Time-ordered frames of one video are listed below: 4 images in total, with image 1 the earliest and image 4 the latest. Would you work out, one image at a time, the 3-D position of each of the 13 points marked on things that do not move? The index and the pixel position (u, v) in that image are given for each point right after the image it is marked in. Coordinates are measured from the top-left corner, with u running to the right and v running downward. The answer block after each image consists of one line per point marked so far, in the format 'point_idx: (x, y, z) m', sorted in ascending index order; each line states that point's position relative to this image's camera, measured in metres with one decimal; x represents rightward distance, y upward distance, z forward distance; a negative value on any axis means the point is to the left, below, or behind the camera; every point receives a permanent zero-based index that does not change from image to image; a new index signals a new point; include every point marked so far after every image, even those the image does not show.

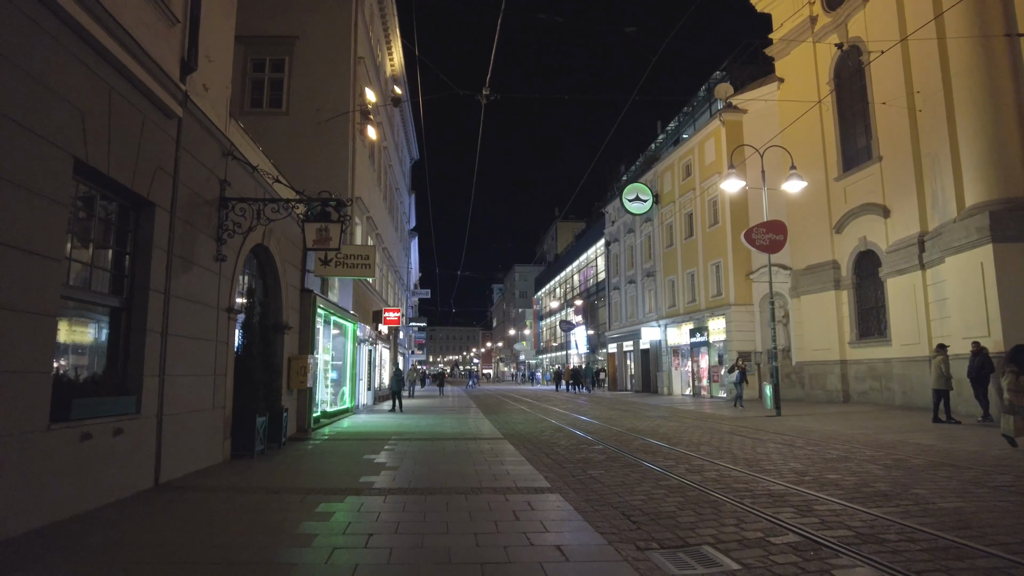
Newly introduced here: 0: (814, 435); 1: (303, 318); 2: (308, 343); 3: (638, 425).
0: (+6.3, -3.0, +13.8) m
1: (-4.7, -0.7, +15.0) m
2: (-4.6, -1.2, +15.0) m
3: (+3.1, -3.4, +16.5) m
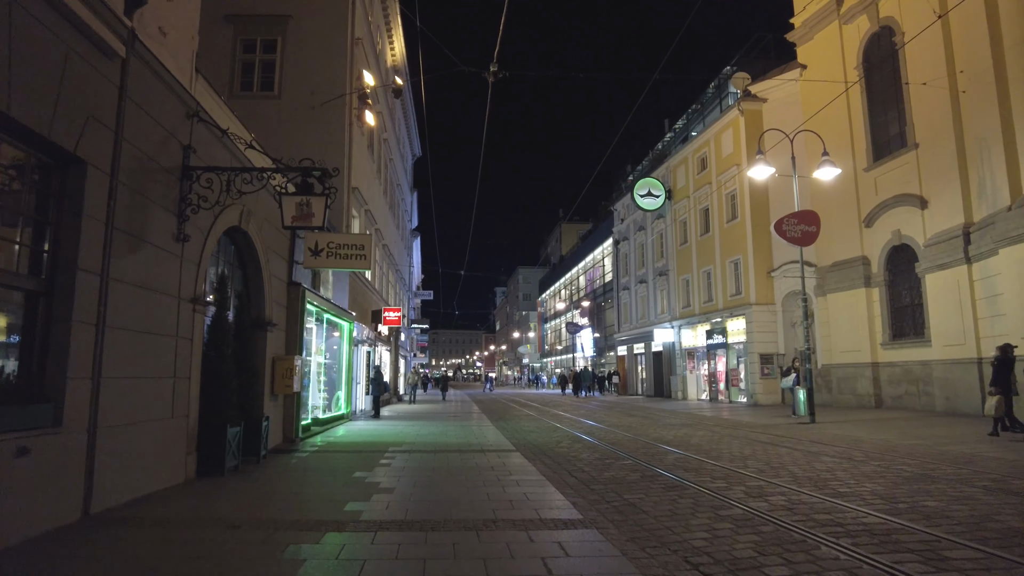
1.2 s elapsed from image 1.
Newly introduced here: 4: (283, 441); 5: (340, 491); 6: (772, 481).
0: (+6.5, -2.9, +12.1) m
1: (-4.5, -0.5, +13.5) m
2: (-4.4, -1.1, +13.4) m
3: (+3.4, -3.3, +14.9) m
4: (-4.4, -3.0, +12.9) m
5: (-2.1, -2.5, +8.0) m
6: (+3.2, -2.4, +8.1) m
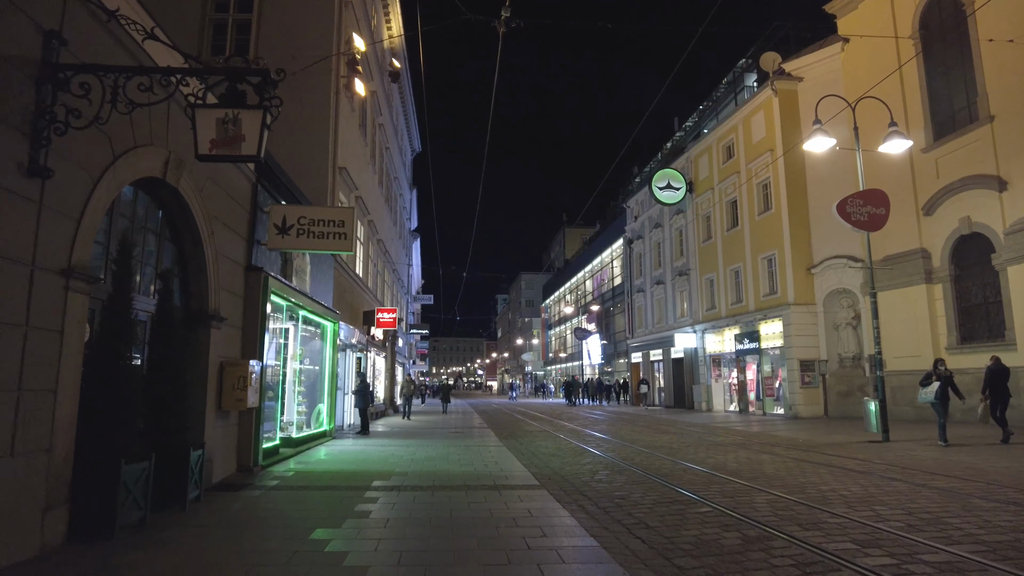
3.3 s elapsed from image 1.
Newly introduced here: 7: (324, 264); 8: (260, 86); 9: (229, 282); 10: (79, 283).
0: (+6.8, -2.6, +9.2) m
1: (-4.2, -0.3, +10.6) m
2: (-4.1, -0.9, +10.5) m
3: (+3.7, -3.1, +12.0) m
4: (-4.1, -2.7, +9.9) m
5: (-1.8, -2.2, +5.1) m
6: (+3.5, -2.1, +5.2) m
7: (-4.5, +0.6, +15.8) m
8: (-2.1, +1.7, +5.6) m
9: (-4.2, +0.1, +9.8) m
10: (-3.7, +0.1, +5.8) m
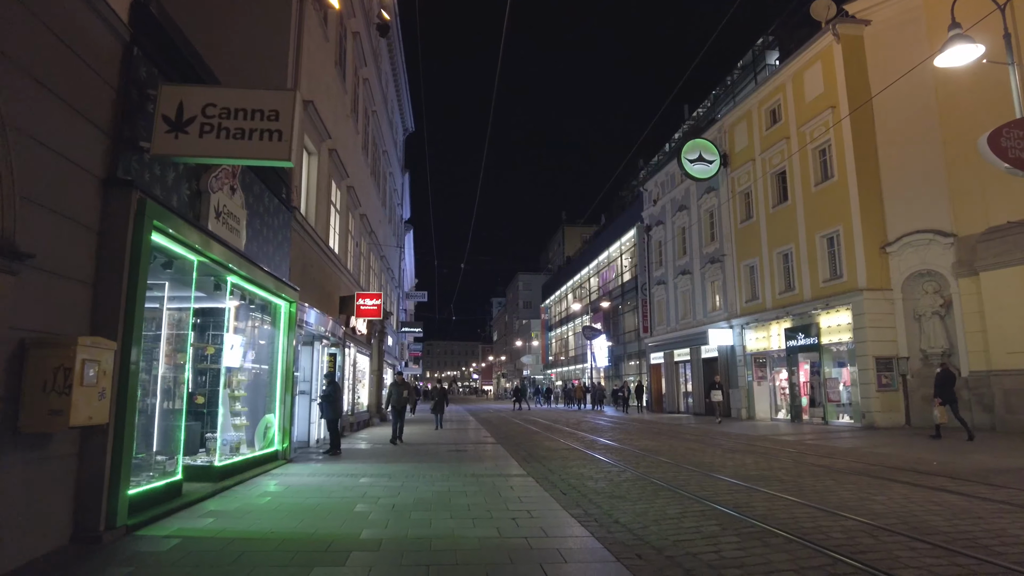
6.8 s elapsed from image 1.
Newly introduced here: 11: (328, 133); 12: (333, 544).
0: (+7.3, -2.0, +4.8) m
1: (-3.7, +0.4, +6.1) m
2: (-3.6, -0.2, +6.0) m
3: (+4.2, -2.4, +7.6) m
4: (-3.6, -2.1, +5.4) m
5: (-1.2, -1.5, +0.7) m
6: (+4.0, -1.4, +0.8) m
7: (-4.0, +1.2, +11.3) m
8: (-1.6, +2.4, +1.1) m
9: (-3.7, +0.7, +5.3) m
10: (-3.2, +0.7, +1.3) m
11: (-4.5, +3.8, +16.6) m
12: (-1.6, -2.2, +6.0) m
